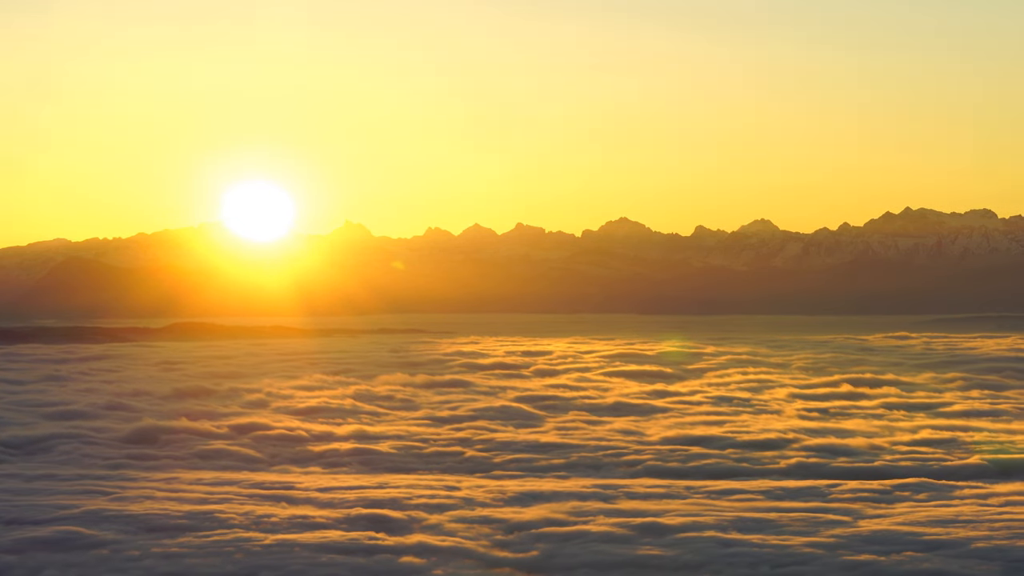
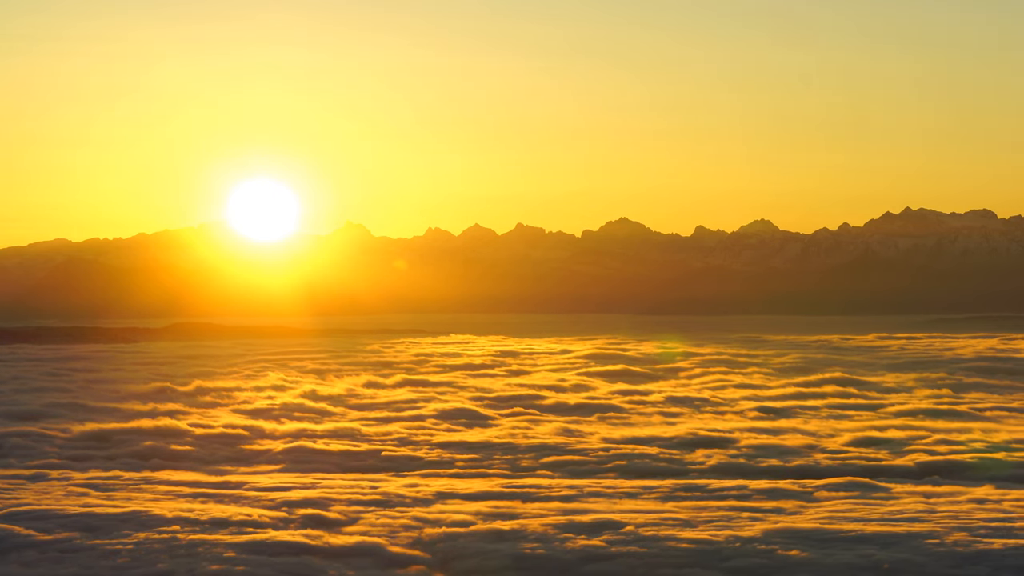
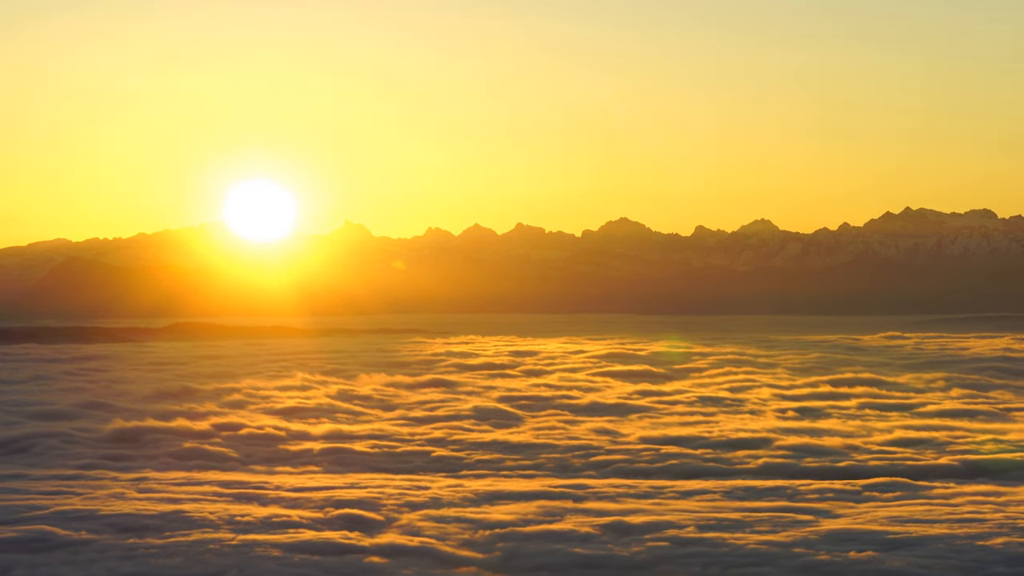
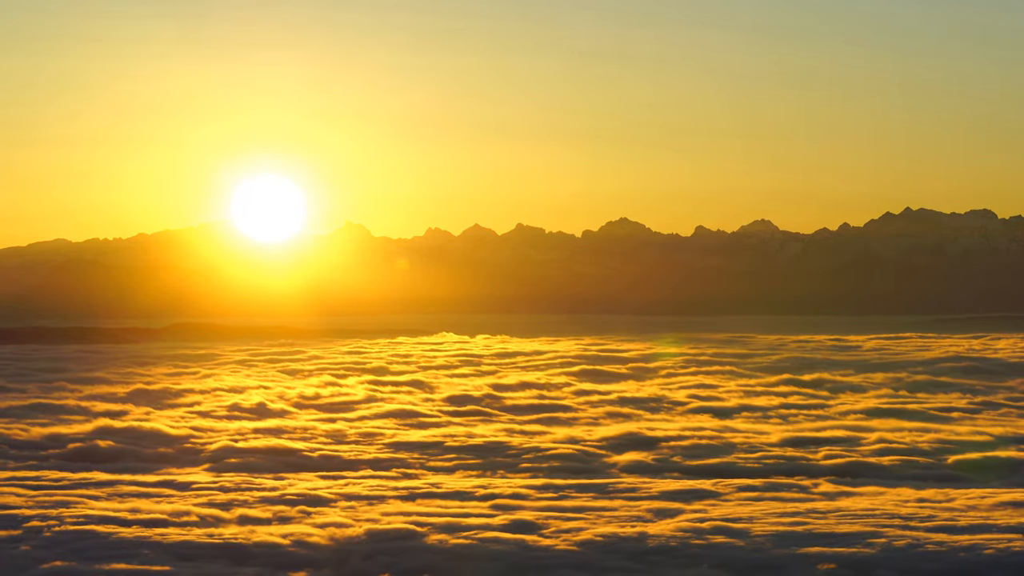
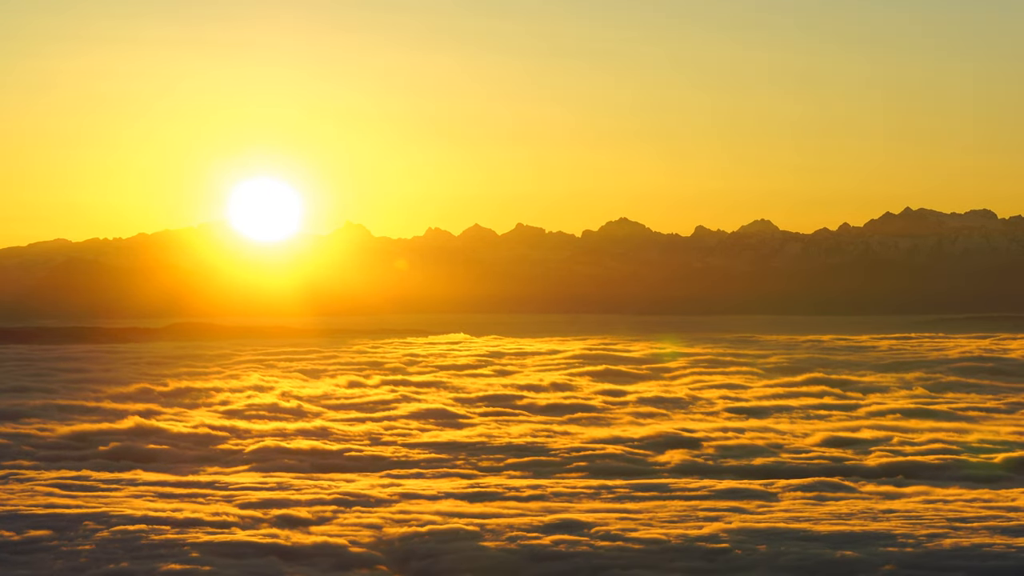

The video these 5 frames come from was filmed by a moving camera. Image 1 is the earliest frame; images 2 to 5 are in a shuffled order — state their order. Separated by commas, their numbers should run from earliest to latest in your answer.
3, 2, 5, 4
